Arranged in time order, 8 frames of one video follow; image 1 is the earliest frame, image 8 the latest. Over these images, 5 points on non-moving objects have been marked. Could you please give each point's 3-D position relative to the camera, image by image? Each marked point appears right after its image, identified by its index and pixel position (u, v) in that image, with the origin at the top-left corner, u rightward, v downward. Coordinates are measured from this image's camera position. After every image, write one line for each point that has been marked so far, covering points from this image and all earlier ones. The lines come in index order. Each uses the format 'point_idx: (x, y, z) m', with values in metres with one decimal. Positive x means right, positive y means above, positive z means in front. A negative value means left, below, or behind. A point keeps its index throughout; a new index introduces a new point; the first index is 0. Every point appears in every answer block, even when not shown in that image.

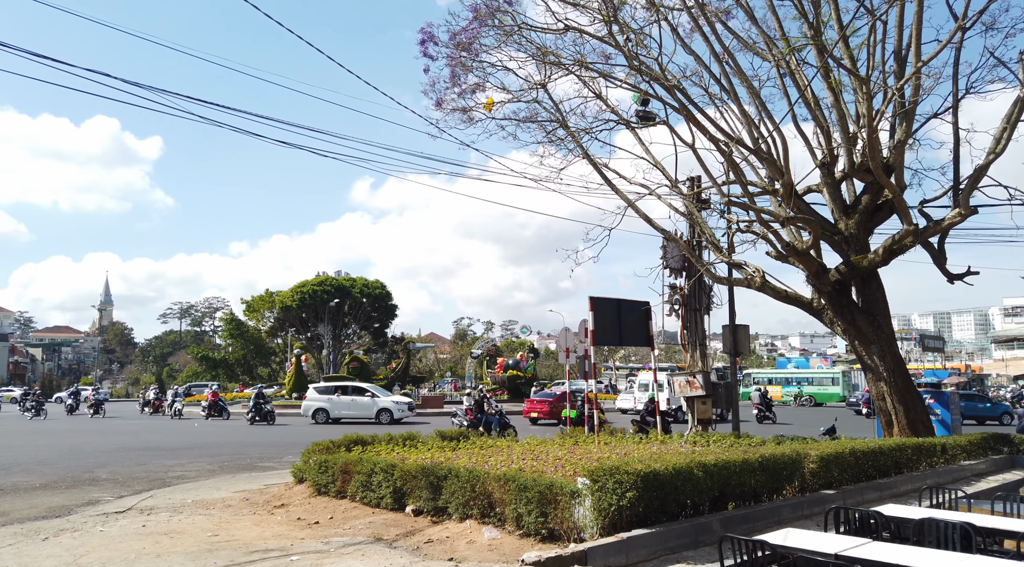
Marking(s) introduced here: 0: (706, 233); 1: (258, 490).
0: (+3.1, +0.9, +13.5) m
1: (-3.2, -2.6, +10.5) m
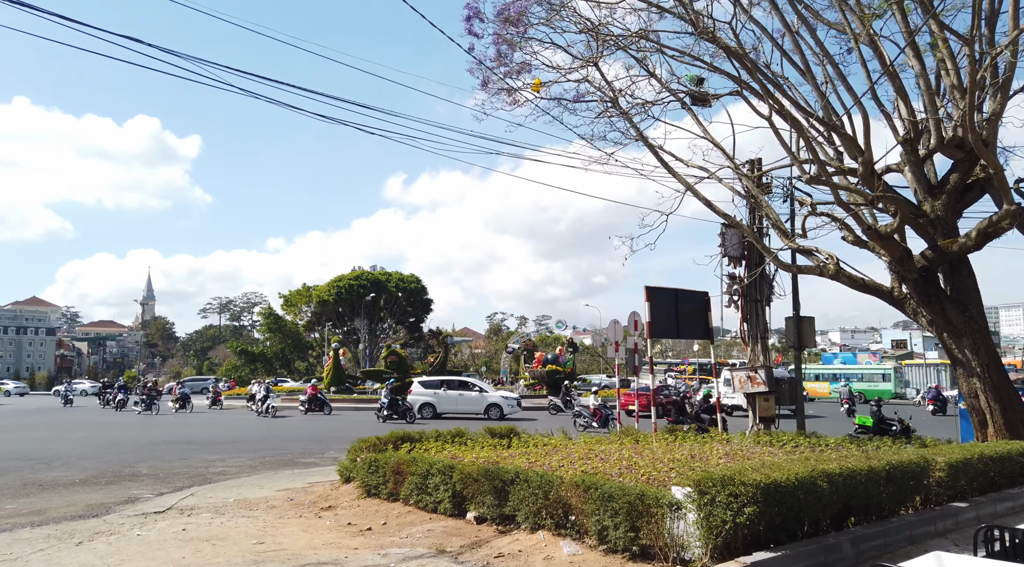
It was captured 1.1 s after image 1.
0: (+3.9, +1.0, +12.7) m
1: (-2.5, -2.4, +10.0) m
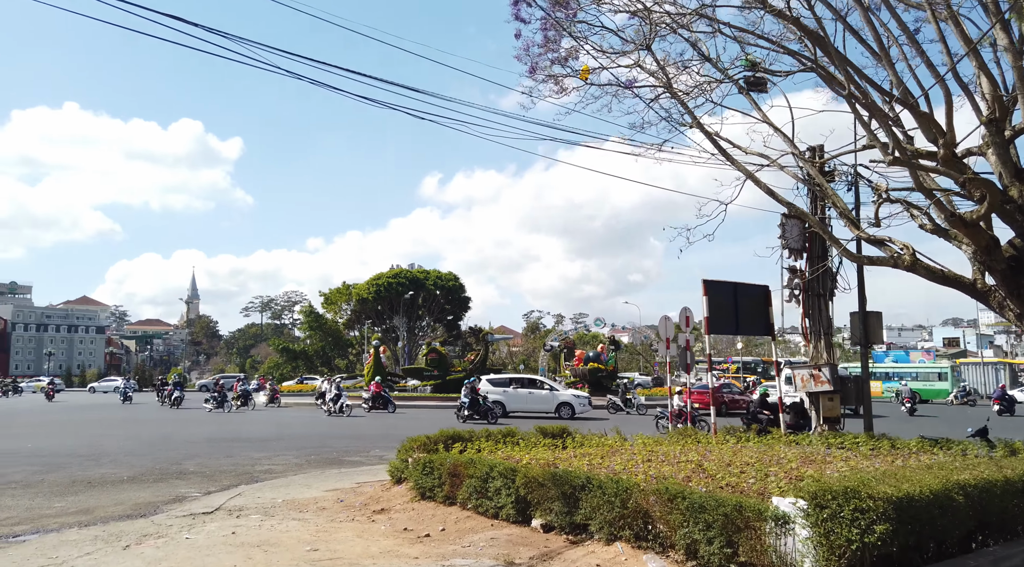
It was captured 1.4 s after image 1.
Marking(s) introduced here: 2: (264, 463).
0: (+4.6, +1.1, +12.1) m
1: (-1.9, -2.4, +9.7) m
2: (-4.3, -3.1, +14.7) m
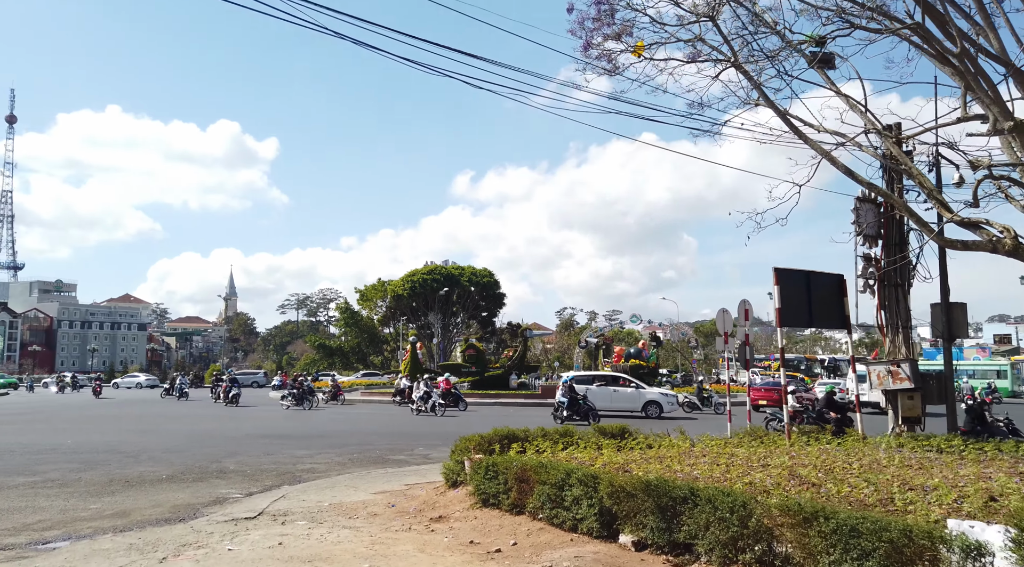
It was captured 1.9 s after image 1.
0: (+5.4, +1.3, +11.2) m
1: (-1.2, -2.2, +9.1) m
2: (-3.4, -3.0, +14.2) m
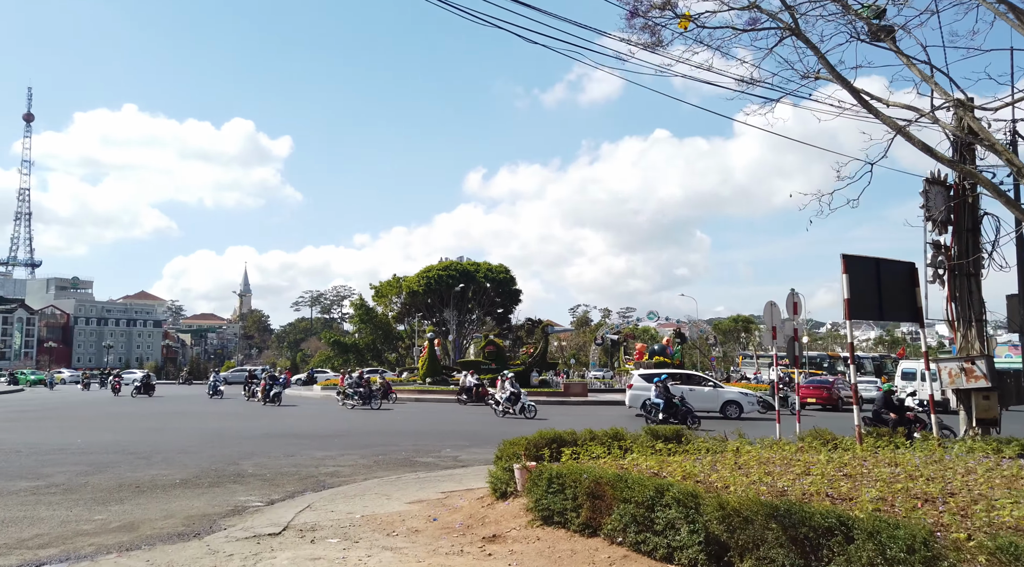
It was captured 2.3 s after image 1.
0: (+5.9, +1.4, +10.2) m
1: (-0.7, -2.1, +8.2) m
2: (-2.8, -2.8, +13.3) m
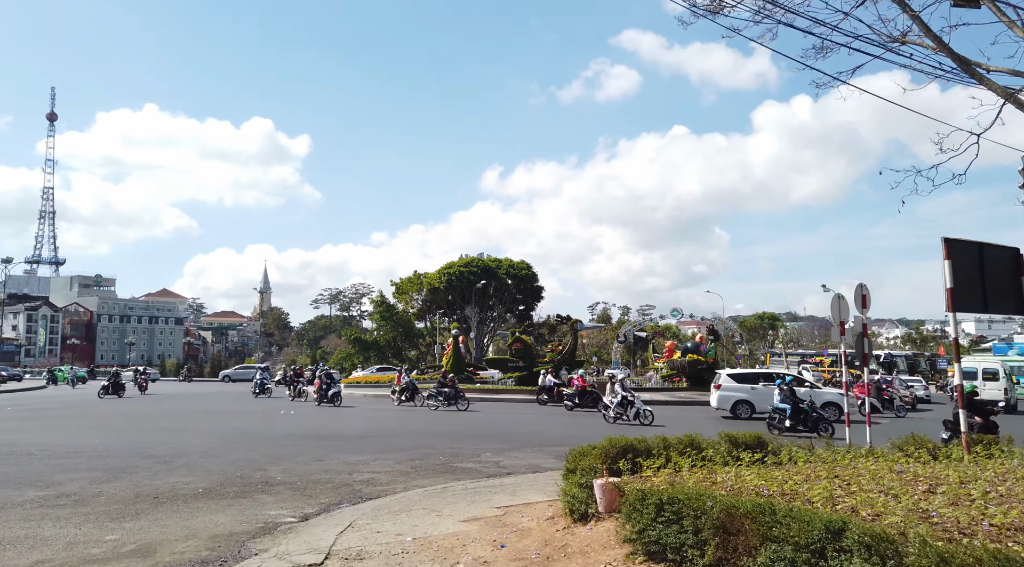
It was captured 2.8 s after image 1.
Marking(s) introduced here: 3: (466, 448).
0: (+6.5, +1.5, +8.9) m
1: (-0.1, -2.0, +7.1) m
2: (-2.1, -2.7, +12.2) m
3: (-0.8, -3.0, +15.6) m
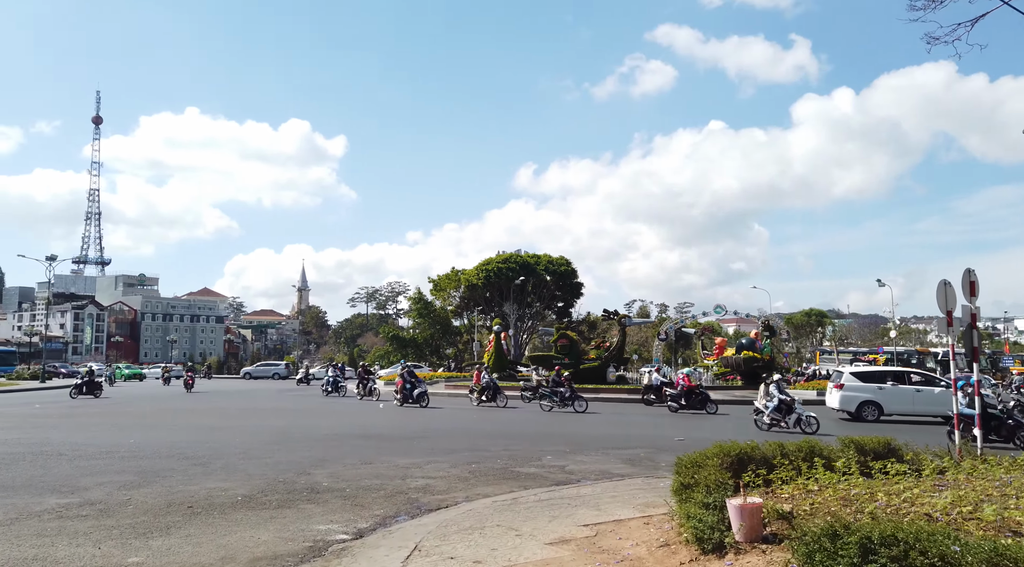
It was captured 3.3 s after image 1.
0: (+7.3, +1.8, +7.4) m
1: (+0.6, -1.8, +5.8) m
2: (-1.2, -2.5, +11.0) m
3: (+0.3, -2.8, +14.4) m
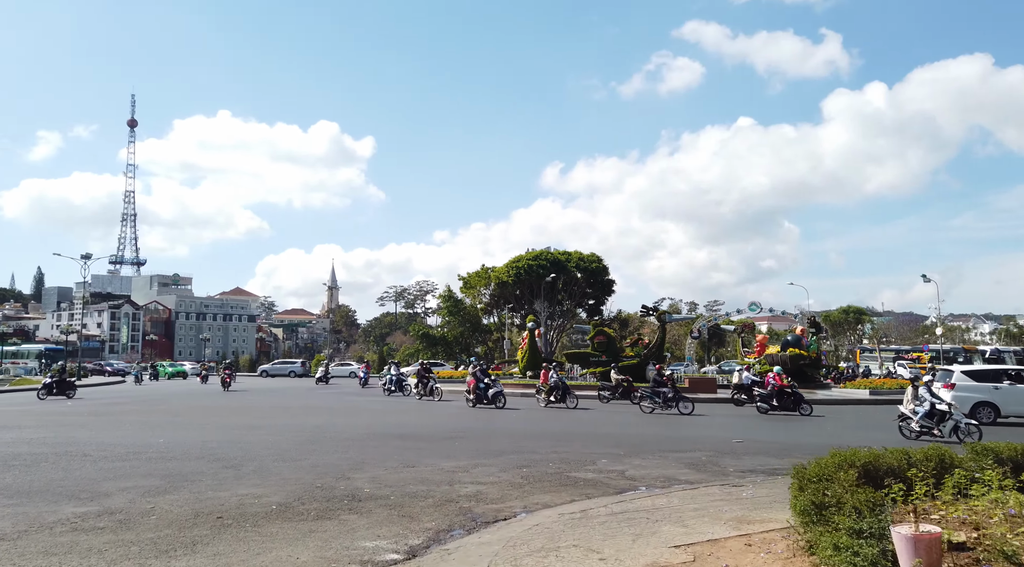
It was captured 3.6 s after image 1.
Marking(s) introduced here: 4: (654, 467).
0: (+7.9, +1.9, +6.1) m
1: (+1.1, -1.7, +4.8) m
2: (-0.5, -2.4, +10.1) m
3: (+1.1, -2.6, +13.3) m
4: (+2.0, -2.6, +12.2) m
